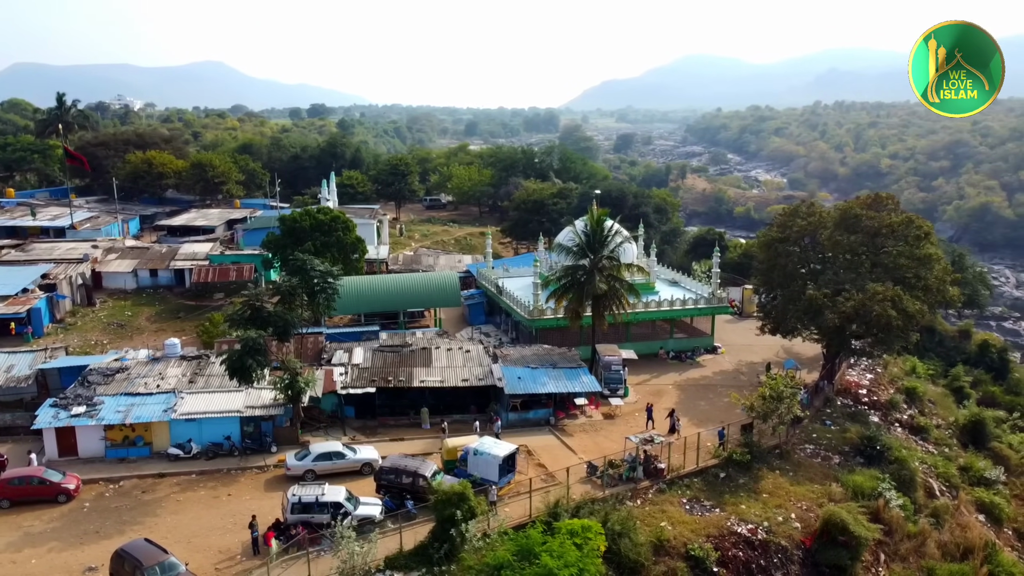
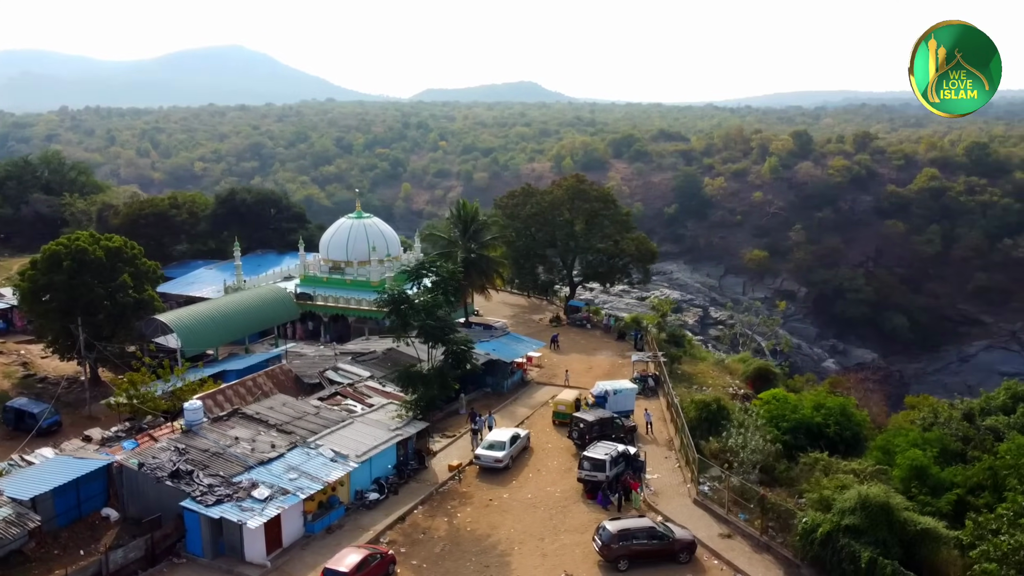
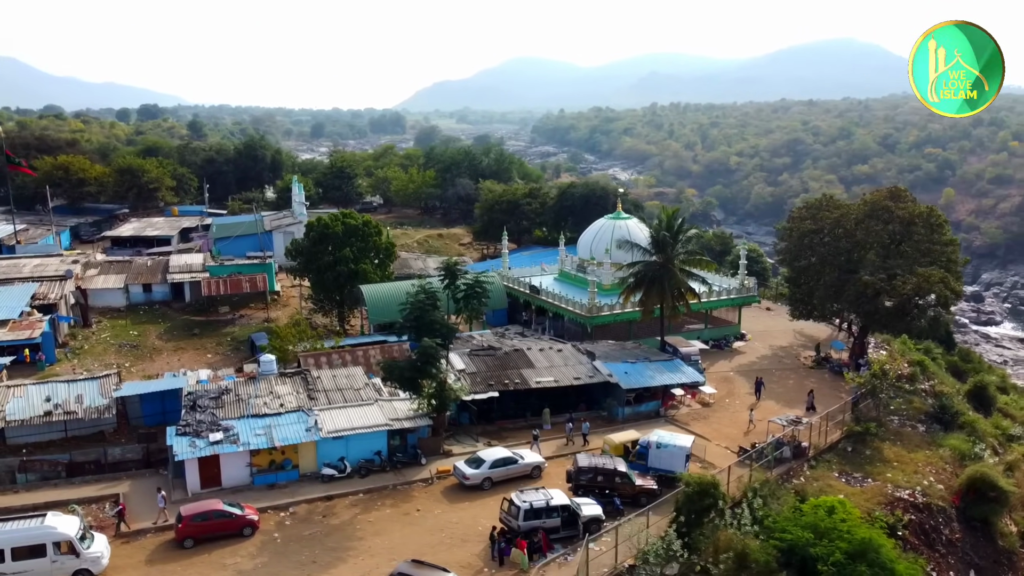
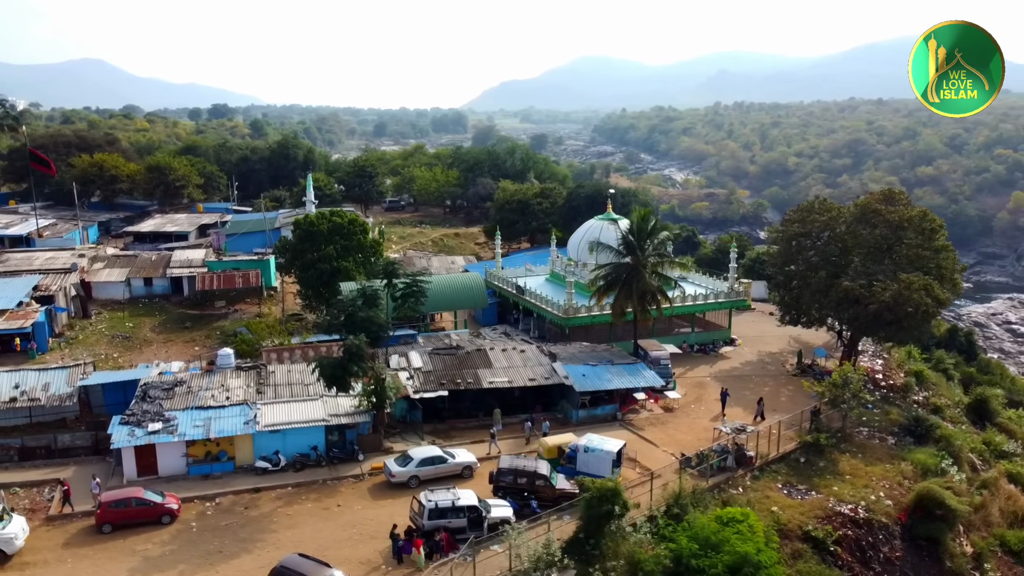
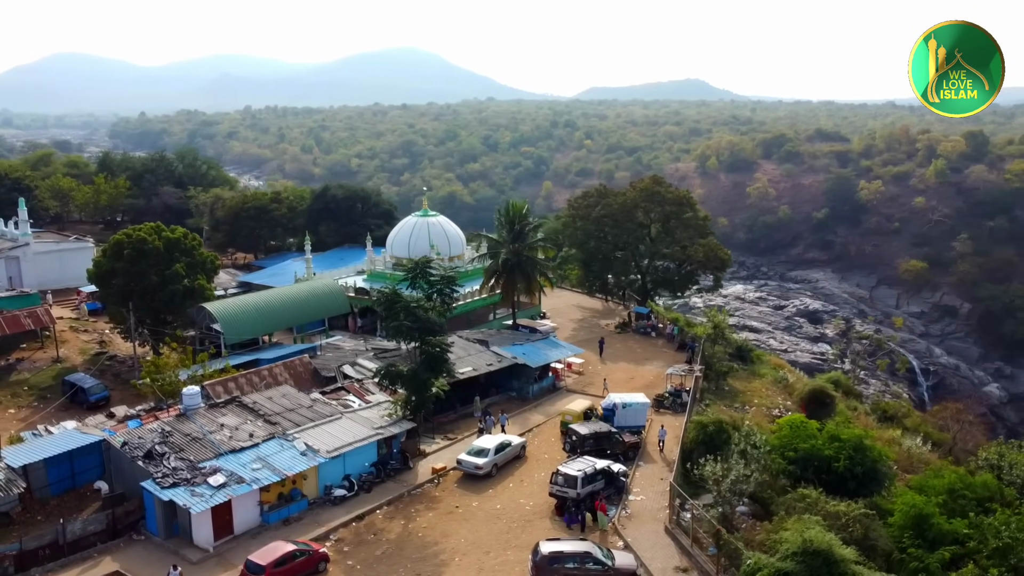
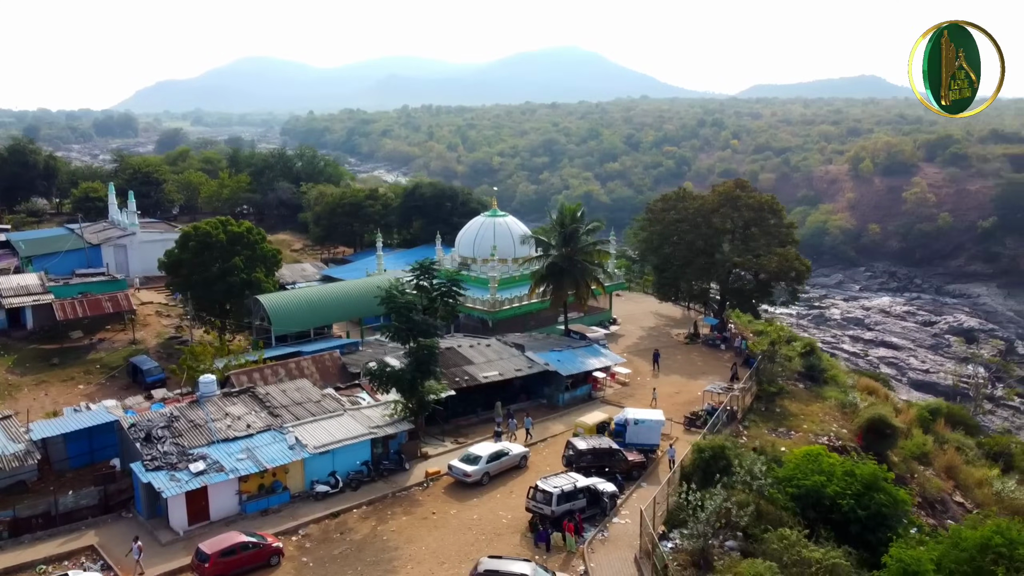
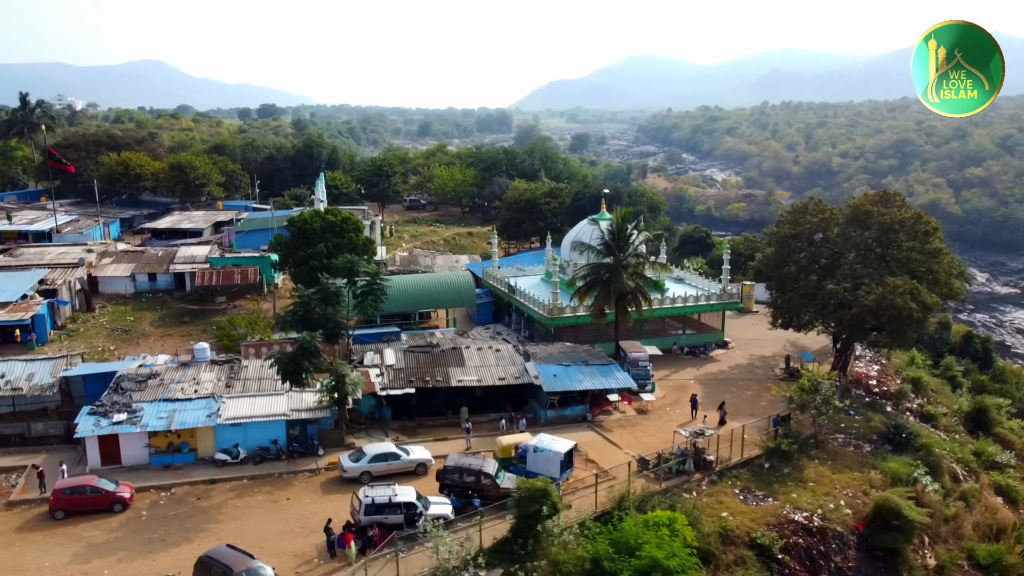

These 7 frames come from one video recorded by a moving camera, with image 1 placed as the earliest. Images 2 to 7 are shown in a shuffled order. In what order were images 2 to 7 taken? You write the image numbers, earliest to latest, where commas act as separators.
7, 4, 3, 6, 5, 2
